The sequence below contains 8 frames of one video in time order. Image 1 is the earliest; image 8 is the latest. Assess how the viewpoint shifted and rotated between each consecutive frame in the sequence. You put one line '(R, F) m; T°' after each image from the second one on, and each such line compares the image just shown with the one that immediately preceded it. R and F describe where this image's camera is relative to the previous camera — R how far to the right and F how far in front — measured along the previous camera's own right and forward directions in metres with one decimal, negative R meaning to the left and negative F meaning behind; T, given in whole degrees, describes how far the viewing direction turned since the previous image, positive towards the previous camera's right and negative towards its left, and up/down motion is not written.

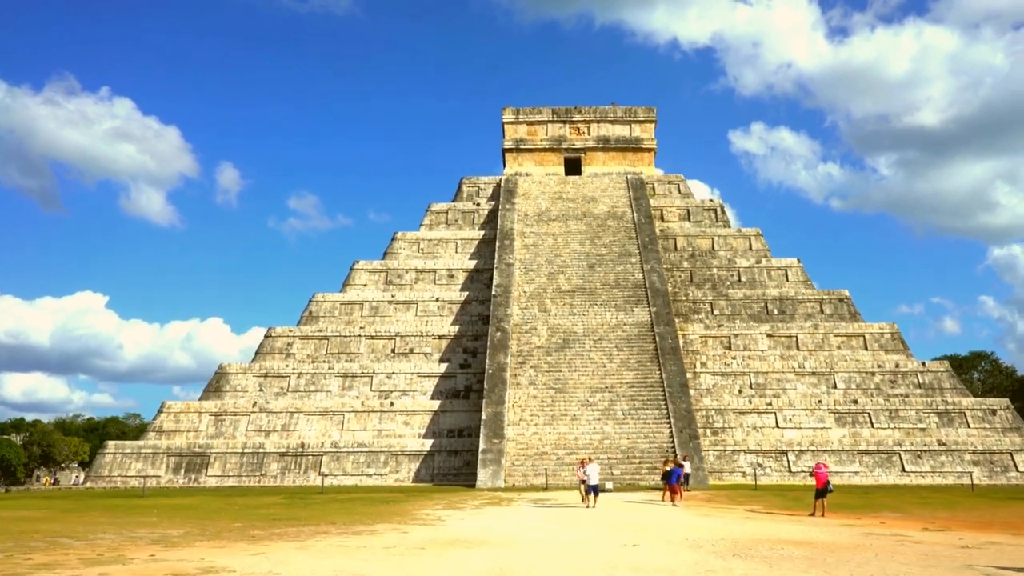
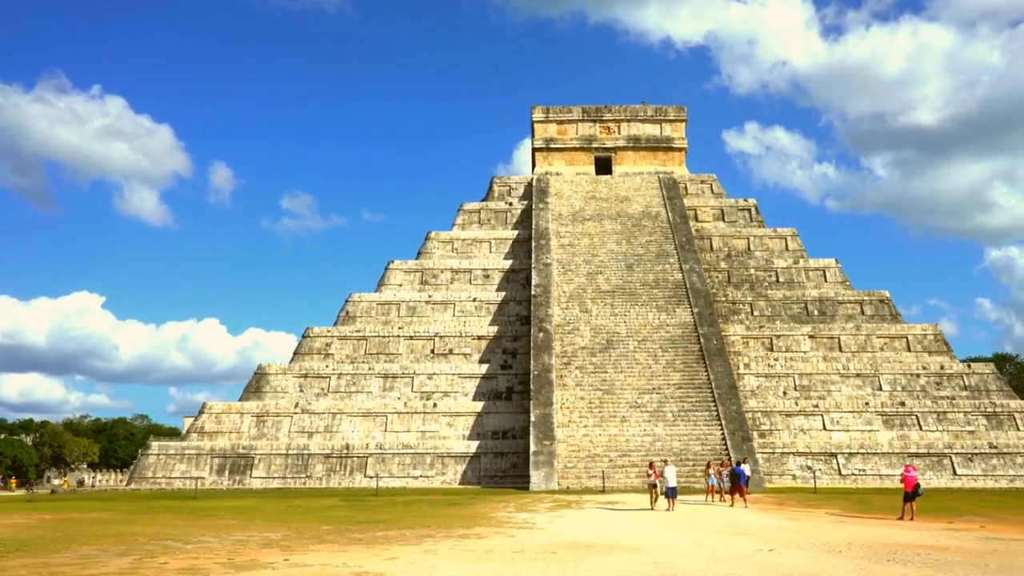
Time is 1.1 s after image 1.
(-1.0, +0.1) m; 0°
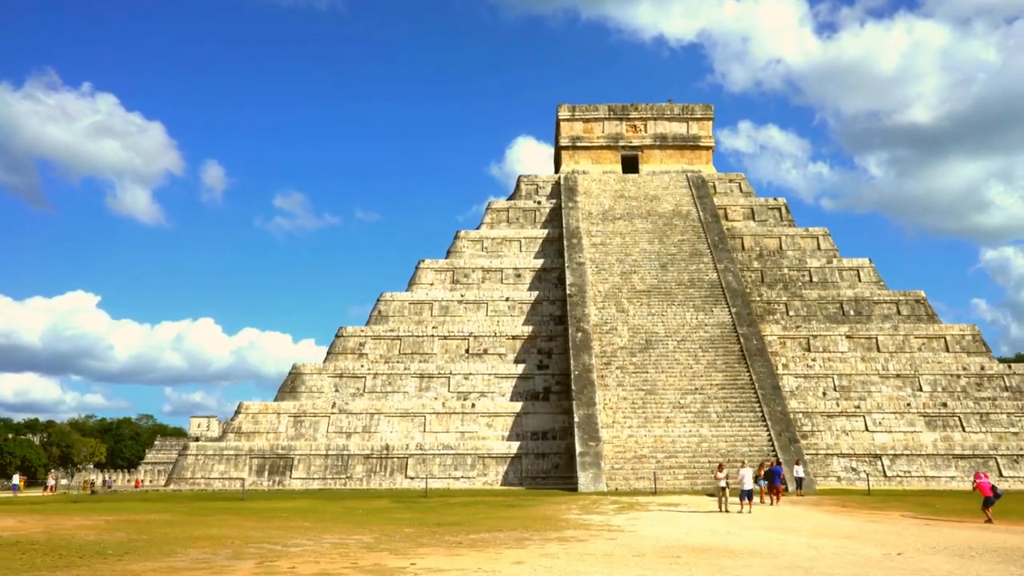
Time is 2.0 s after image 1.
(-0.9, +0.1) m; 0°
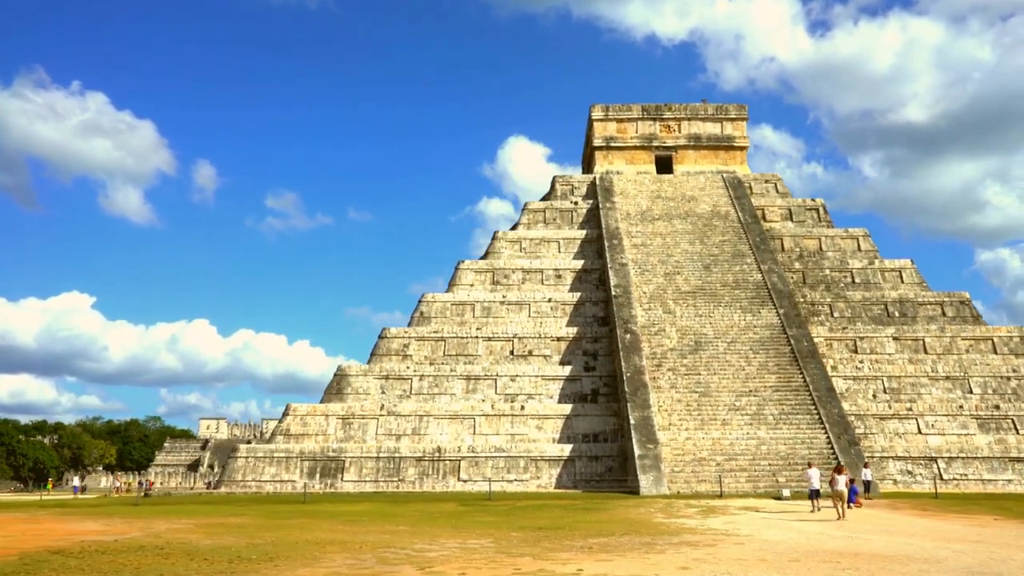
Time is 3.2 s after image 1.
(-1.2, +0.1) m; 0°
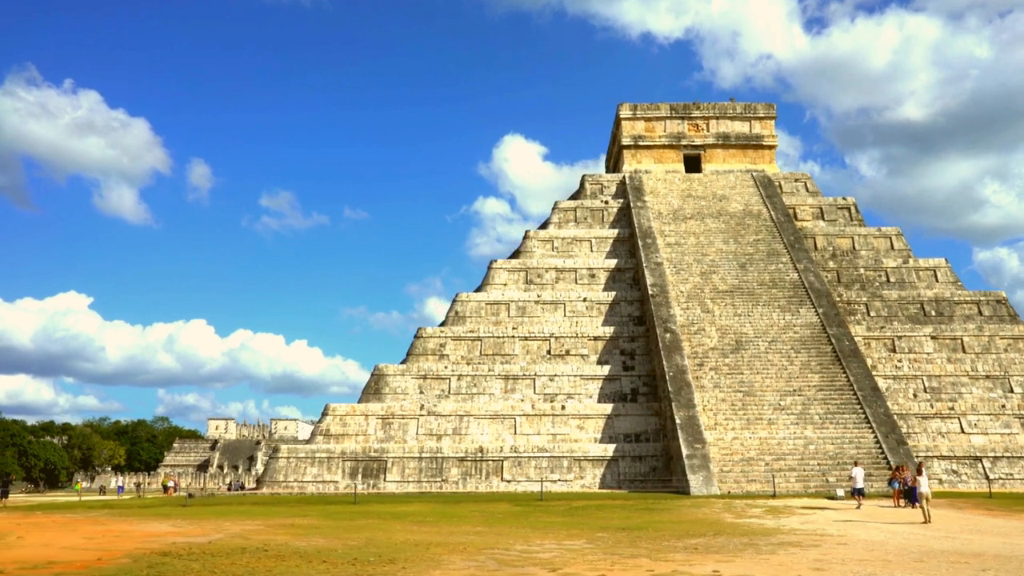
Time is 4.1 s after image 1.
(-0.9, +0.1) m; 0°
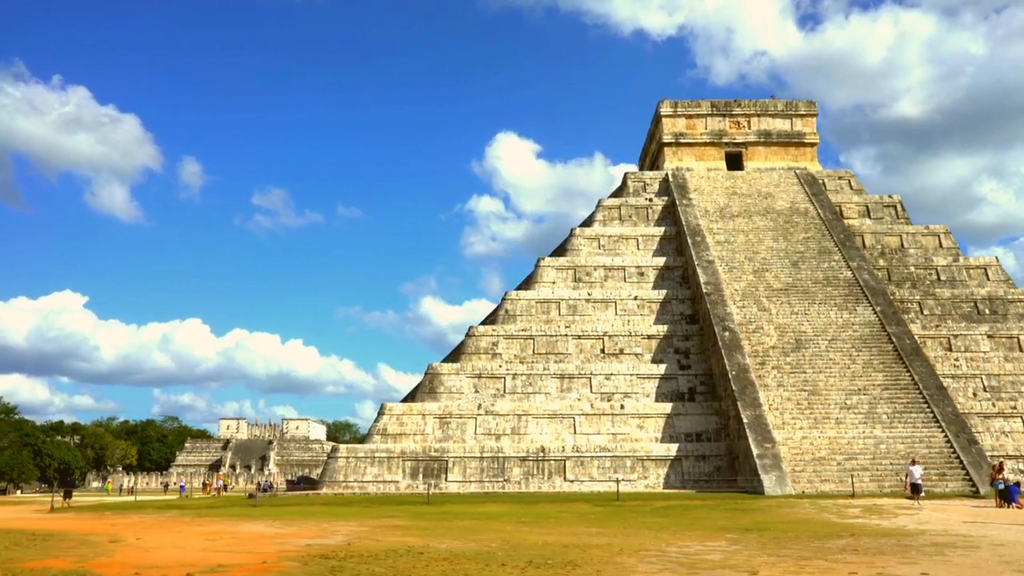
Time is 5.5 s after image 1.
(-1.4, +0.2) m; 0°
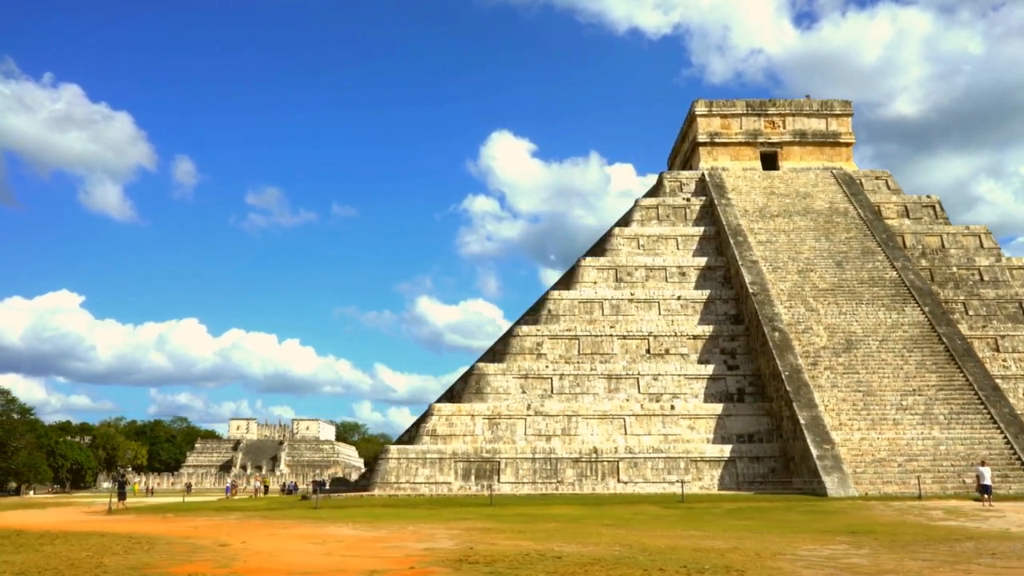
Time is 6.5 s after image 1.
(-1.1, +0.1) m; 0°
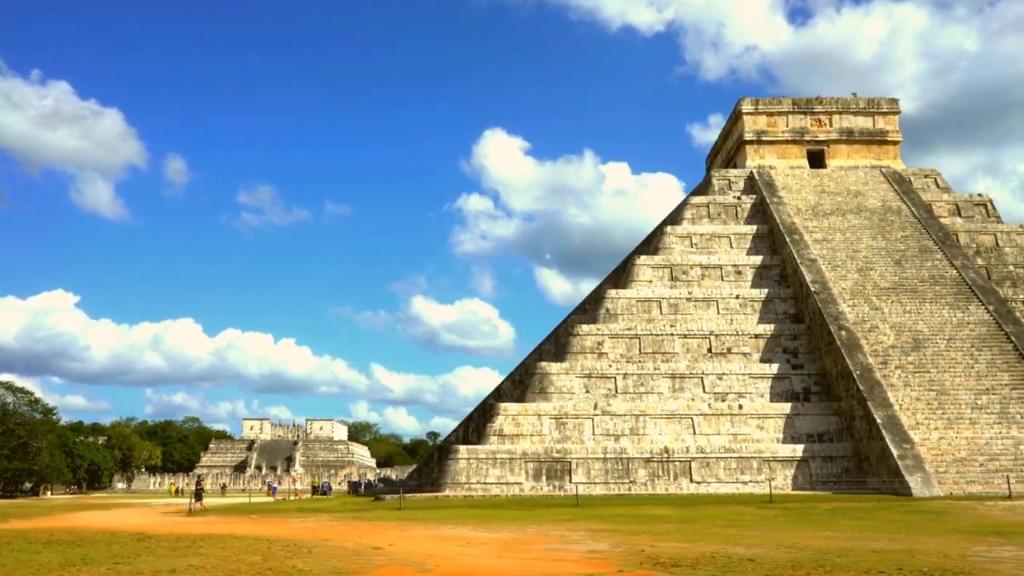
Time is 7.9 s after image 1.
(-1.5, +0.1) m; 0°
